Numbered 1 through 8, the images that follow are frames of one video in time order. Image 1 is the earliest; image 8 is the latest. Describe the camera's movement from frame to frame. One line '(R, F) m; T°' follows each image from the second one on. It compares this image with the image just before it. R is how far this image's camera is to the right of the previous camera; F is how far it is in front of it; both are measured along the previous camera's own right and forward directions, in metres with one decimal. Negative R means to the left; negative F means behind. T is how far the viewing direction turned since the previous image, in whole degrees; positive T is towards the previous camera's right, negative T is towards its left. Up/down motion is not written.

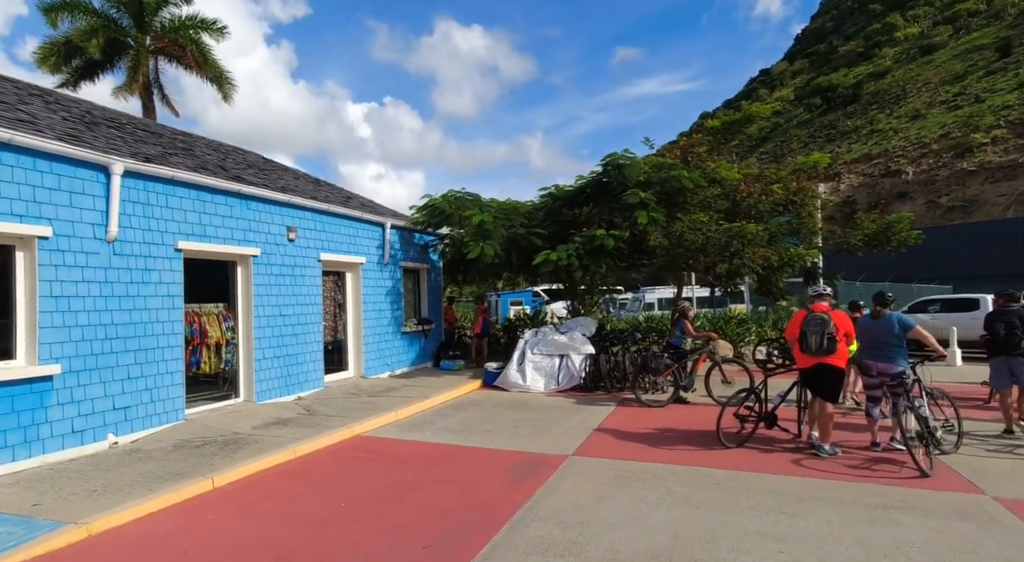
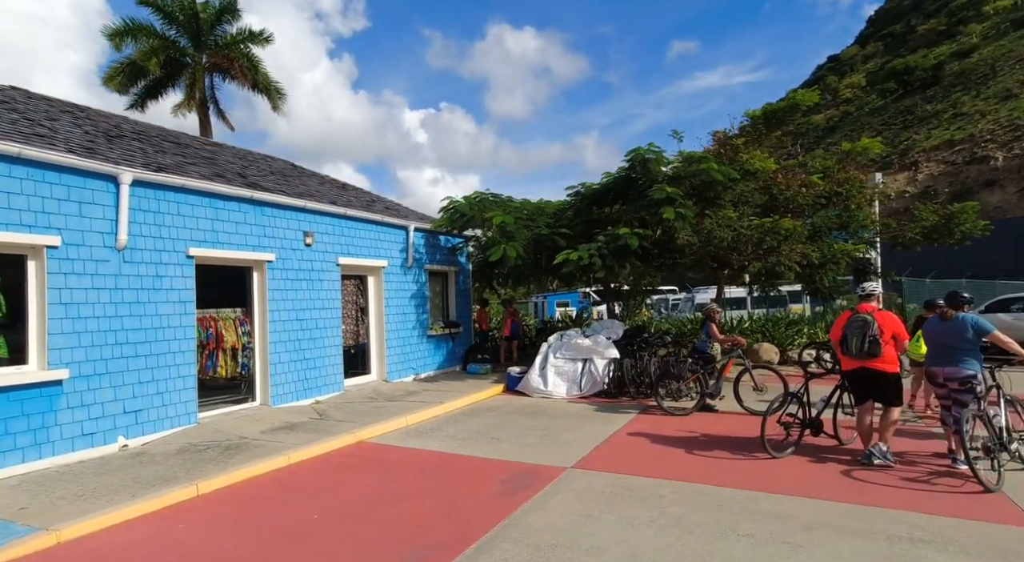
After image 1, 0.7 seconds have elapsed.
(+0.7, +0.3) m; -6°
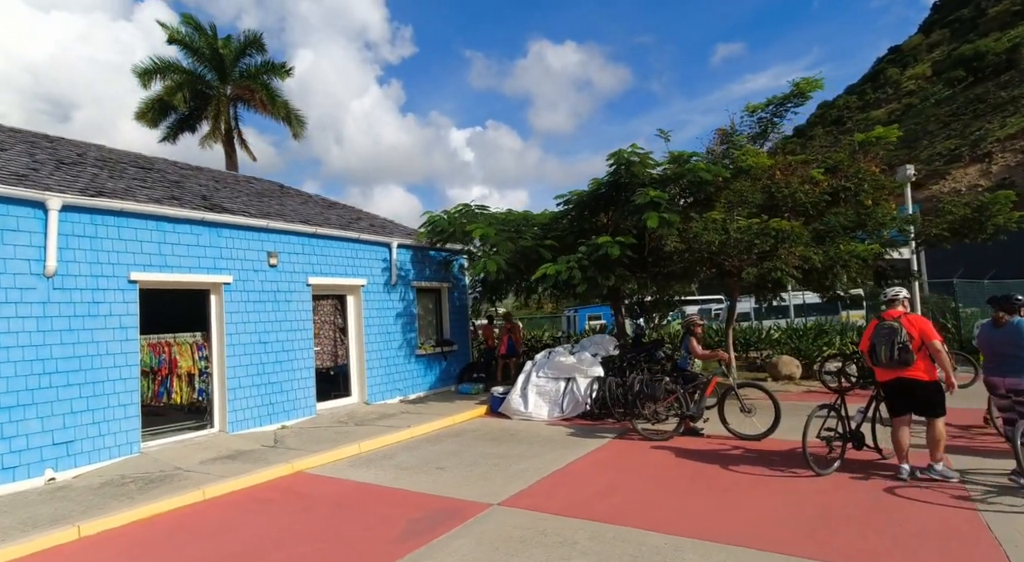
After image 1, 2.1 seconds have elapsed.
(+1.3, +0.7) m; -6°
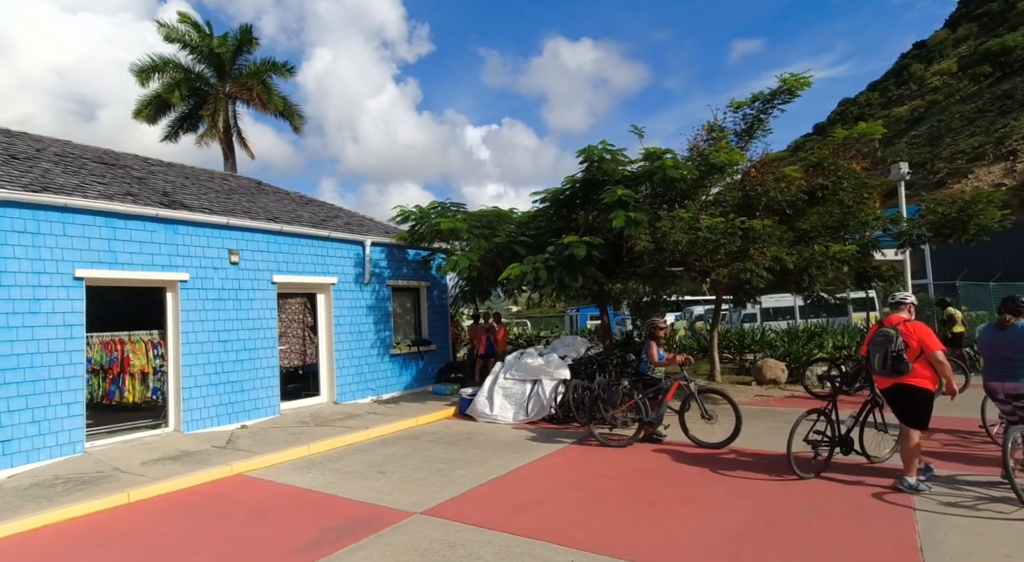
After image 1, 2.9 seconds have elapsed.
(+0.8, +0.3) m; -2°
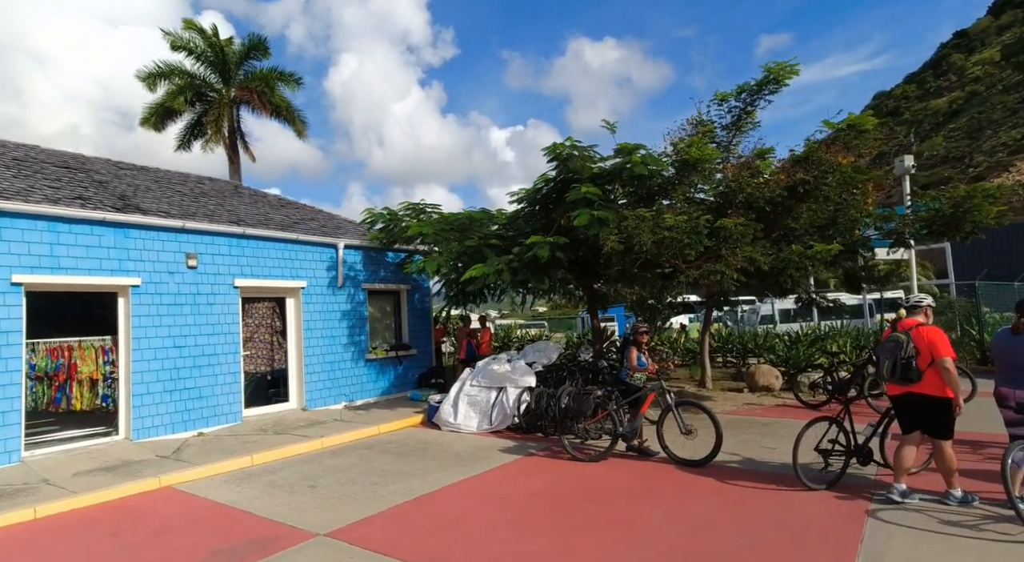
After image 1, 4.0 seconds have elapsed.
(+1.0, +0.5) m; -3°
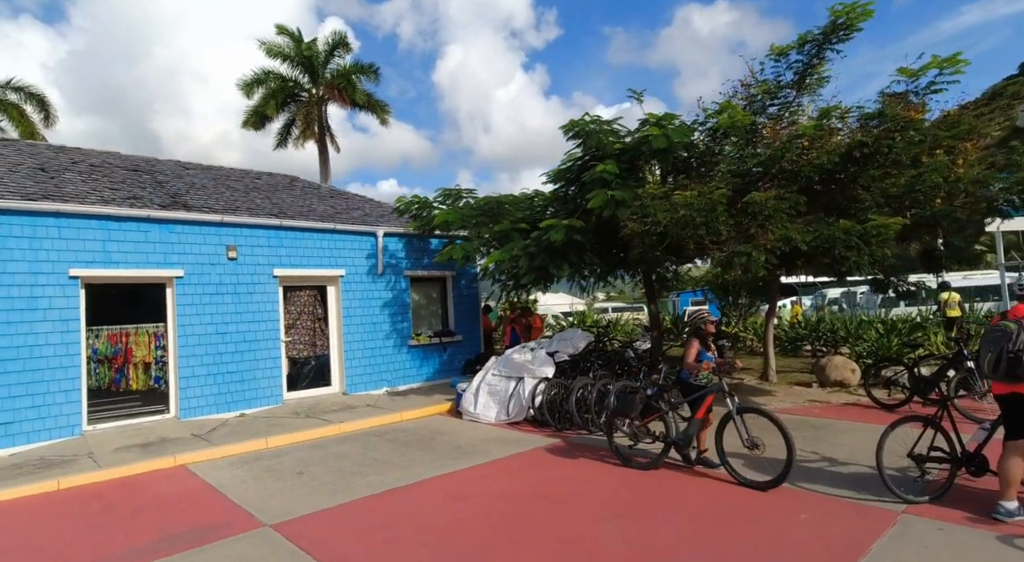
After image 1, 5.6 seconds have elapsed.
(+1.4, +0.5) m; -11°
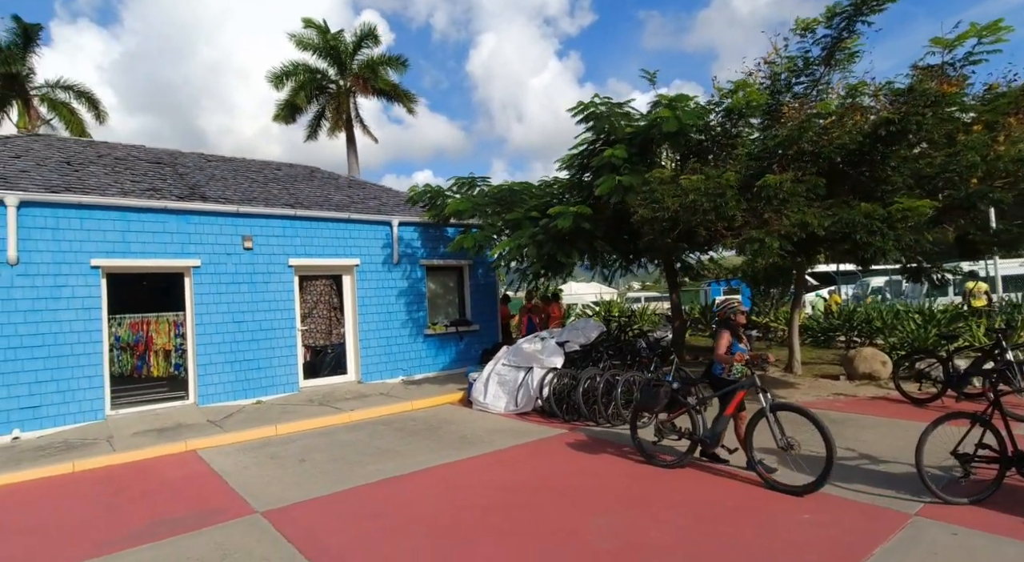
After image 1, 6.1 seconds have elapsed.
(+0.4, +0.1) m; -3°
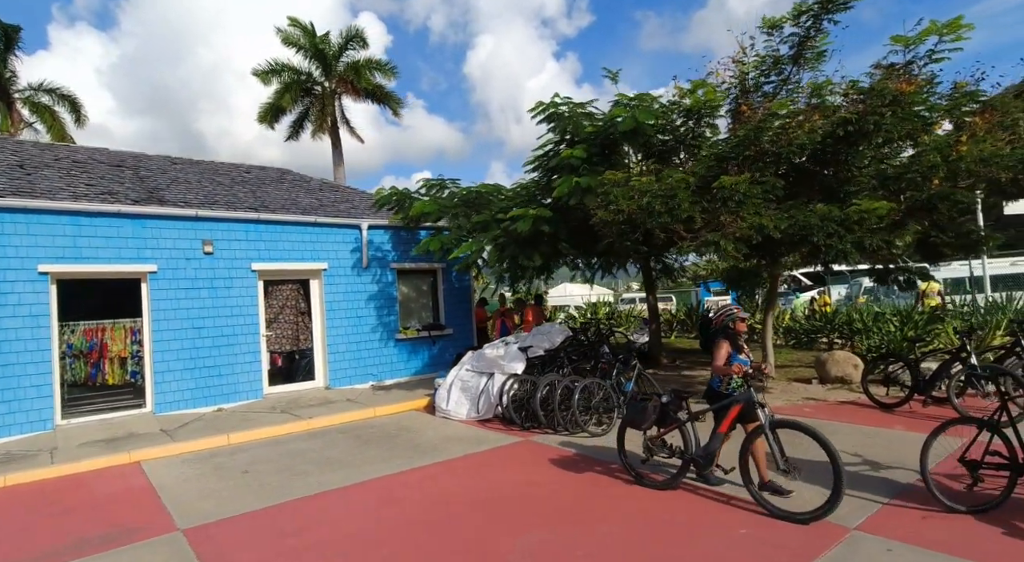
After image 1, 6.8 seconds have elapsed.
(+0.6, +0.2) m; 0°
